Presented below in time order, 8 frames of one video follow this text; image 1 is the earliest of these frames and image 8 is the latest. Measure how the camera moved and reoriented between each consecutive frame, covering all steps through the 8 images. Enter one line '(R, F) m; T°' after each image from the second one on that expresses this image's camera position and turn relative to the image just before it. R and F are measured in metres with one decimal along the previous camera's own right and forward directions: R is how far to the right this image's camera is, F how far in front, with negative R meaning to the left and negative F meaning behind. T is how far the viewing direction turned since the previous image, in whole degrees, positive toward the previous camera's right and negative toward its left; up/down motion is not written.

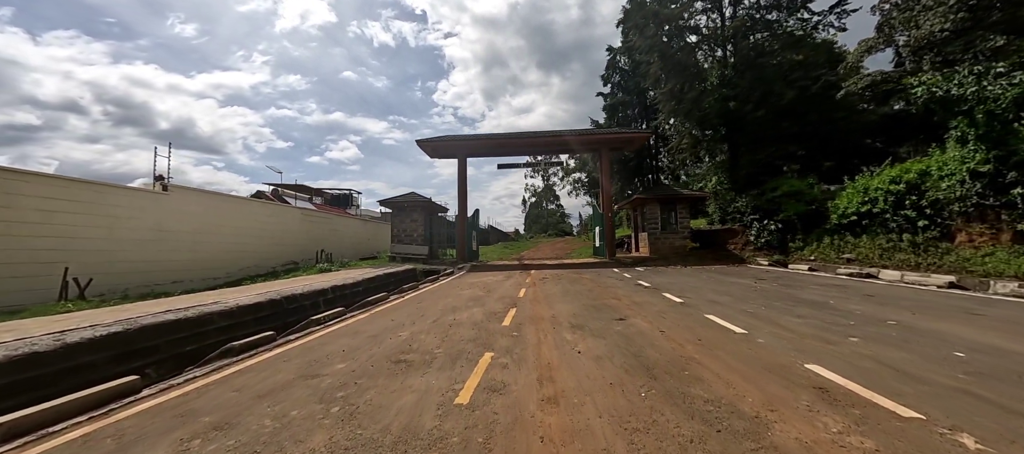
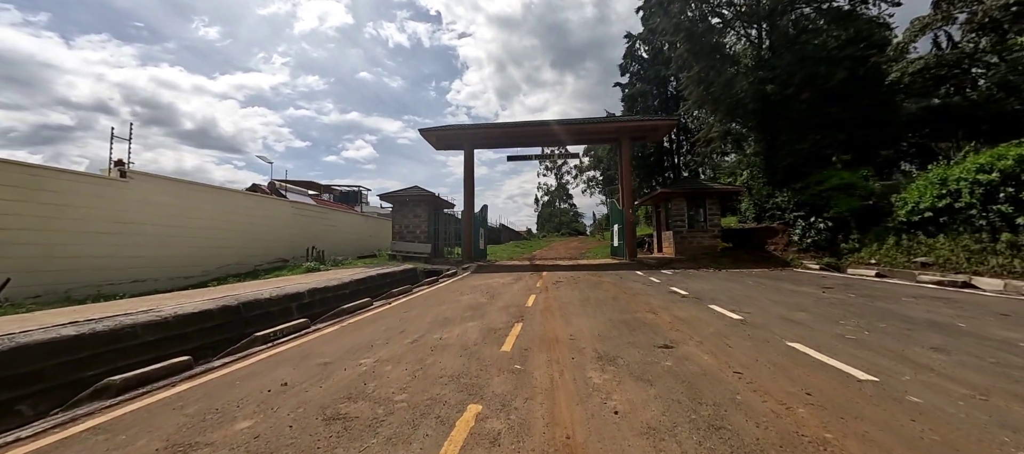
(+0.1, +1.5) m; -2°
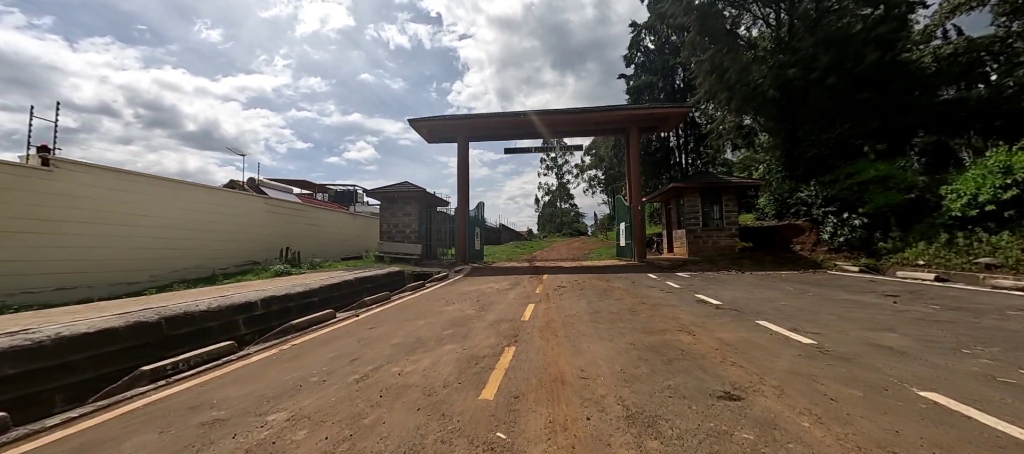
(+0.1, +1.3) m; 0°
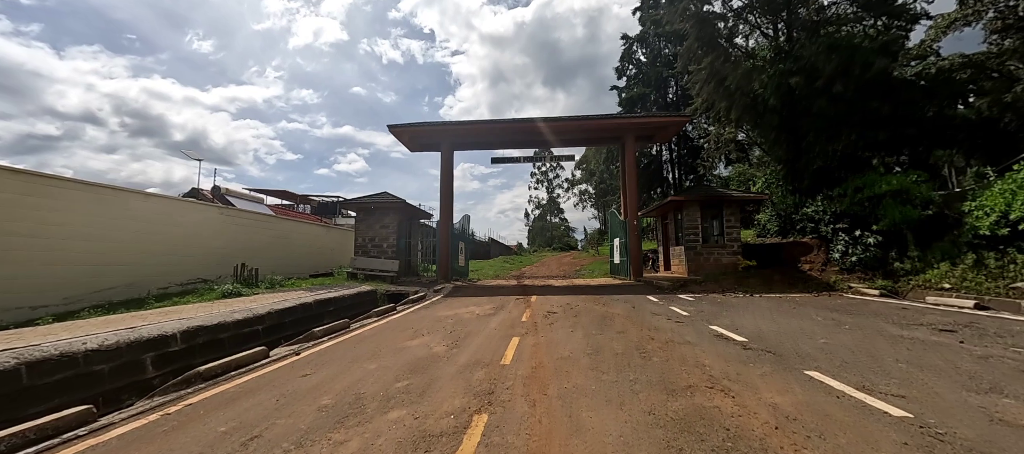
(+0.1, +1.1) m; +2°
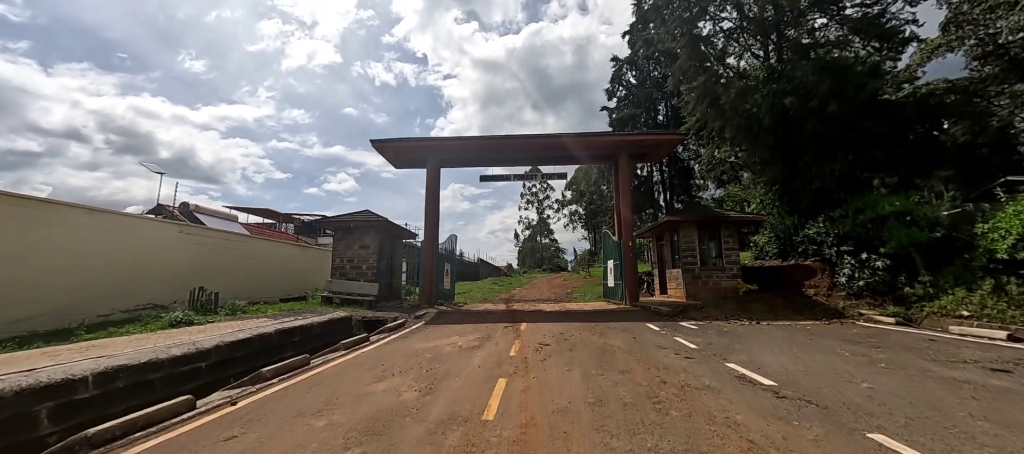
(0.0, +0.7) m; +2°
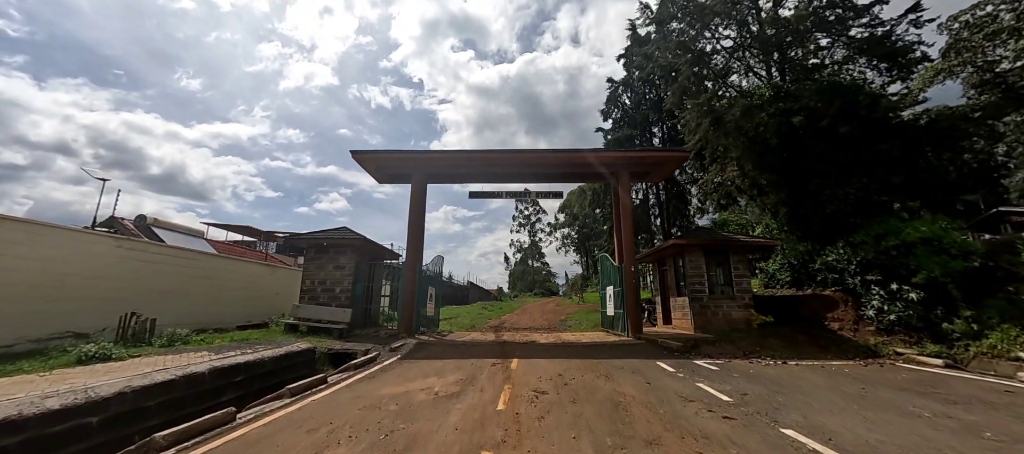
(0.0, +1.1) m; +1°
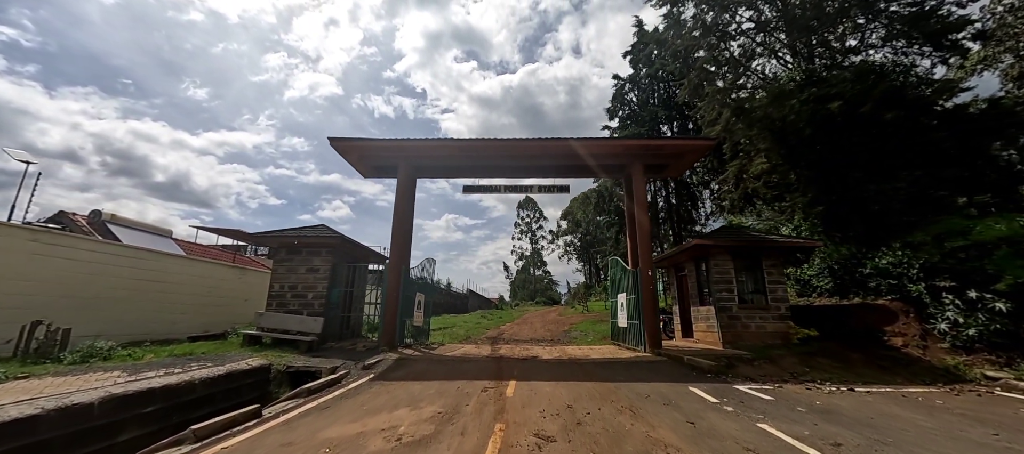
(+0.1, +1.5) m; 0°
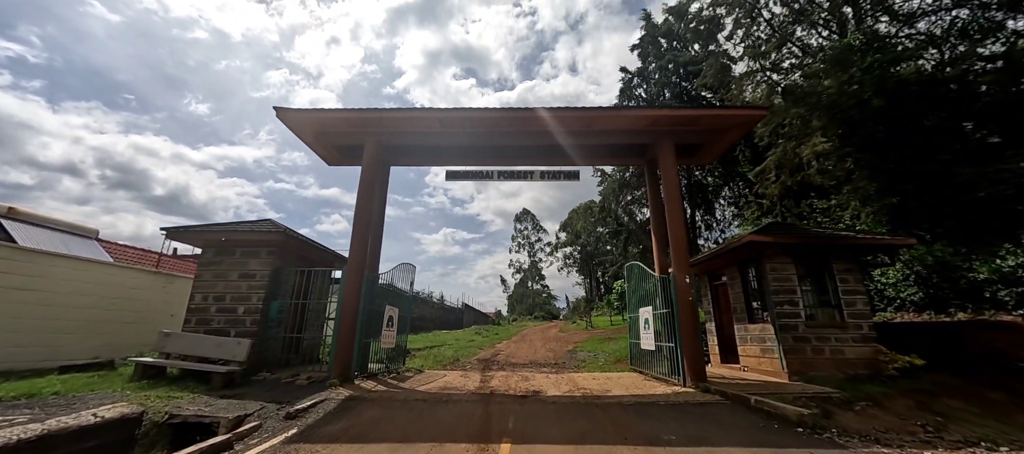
(+0.1, +2.3) m; 0°
